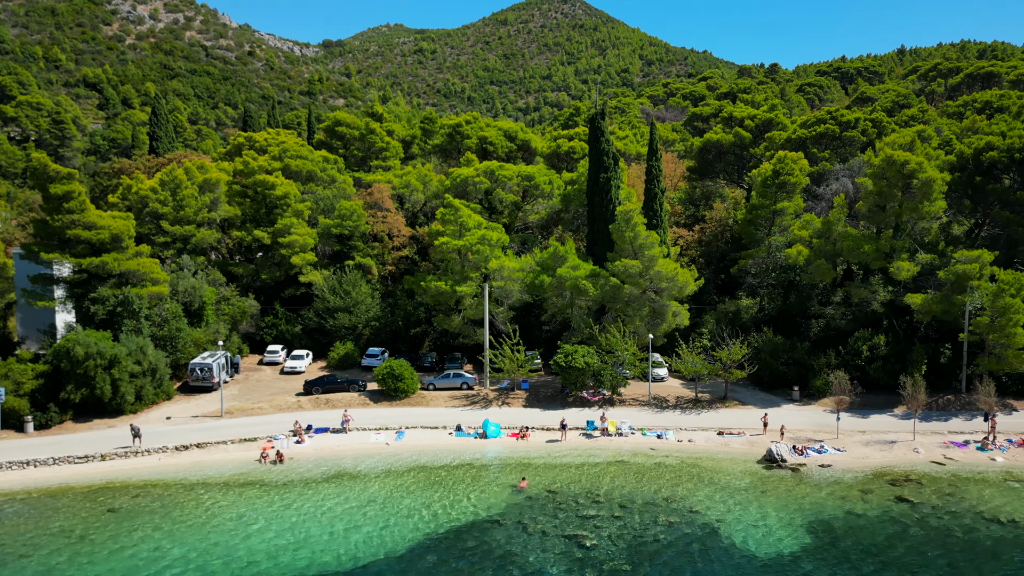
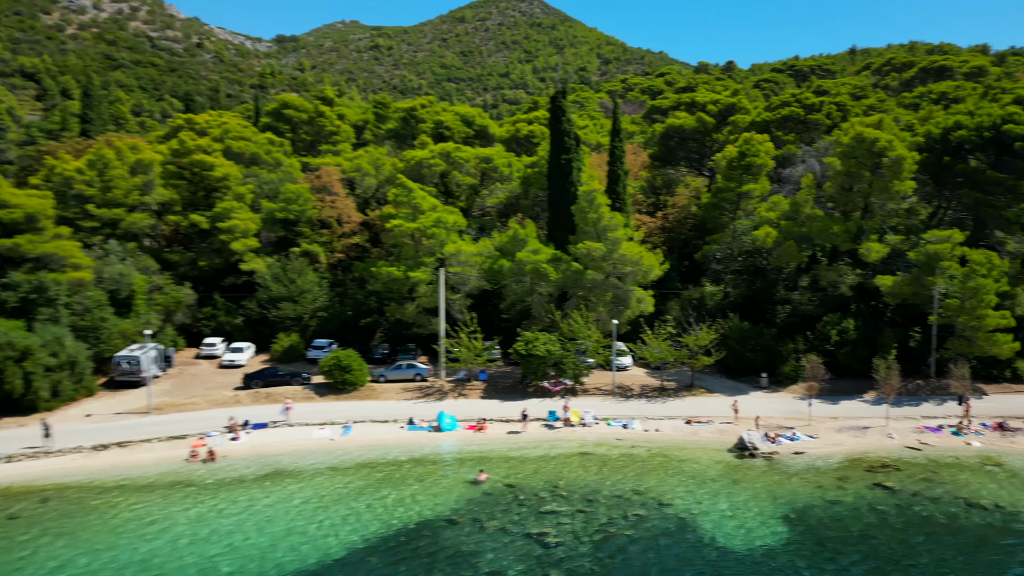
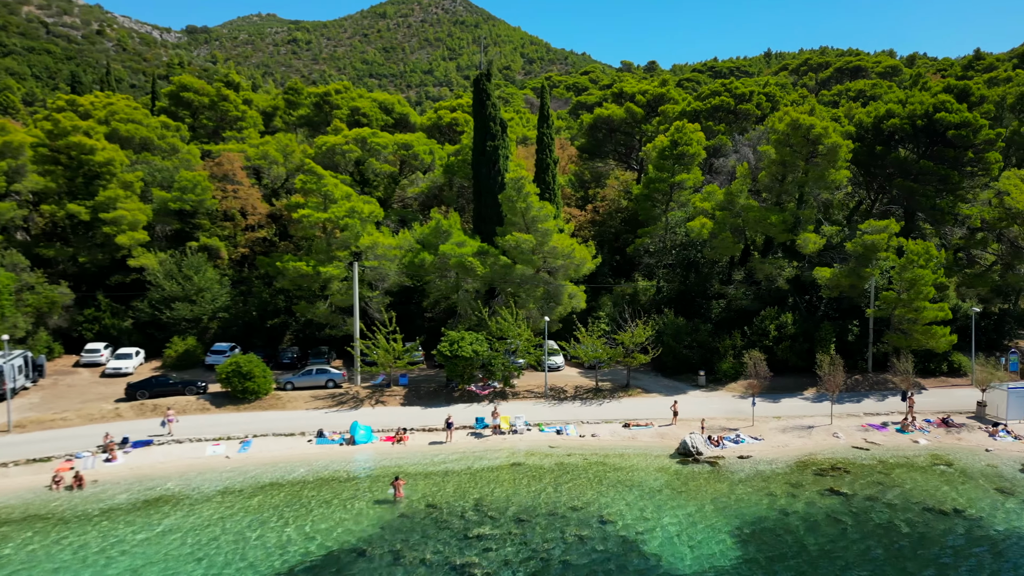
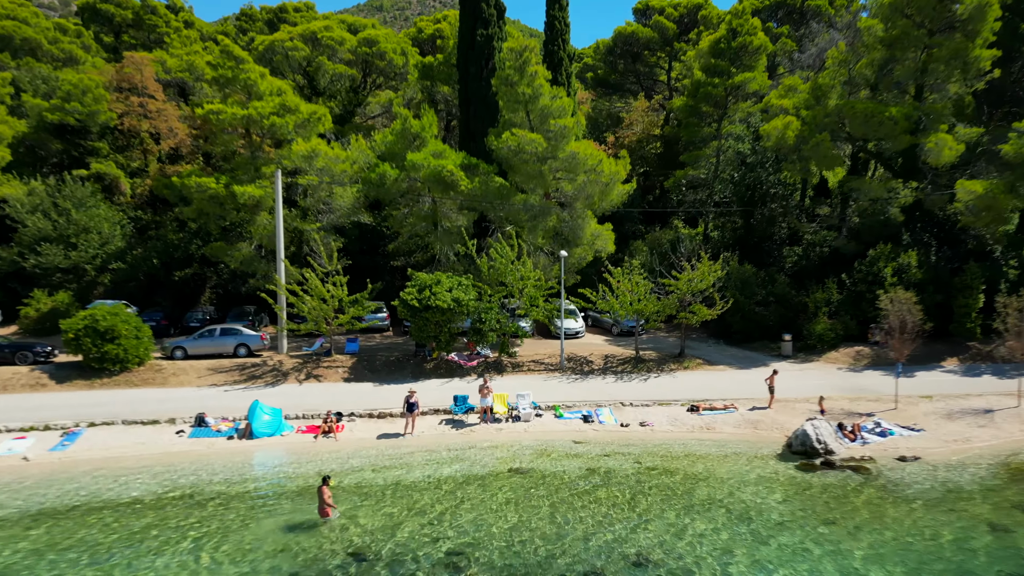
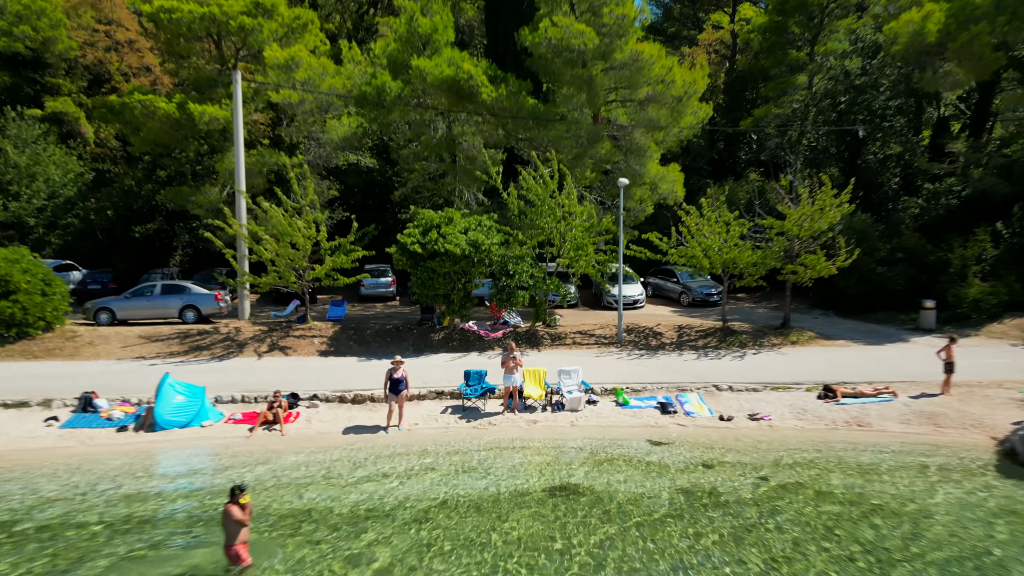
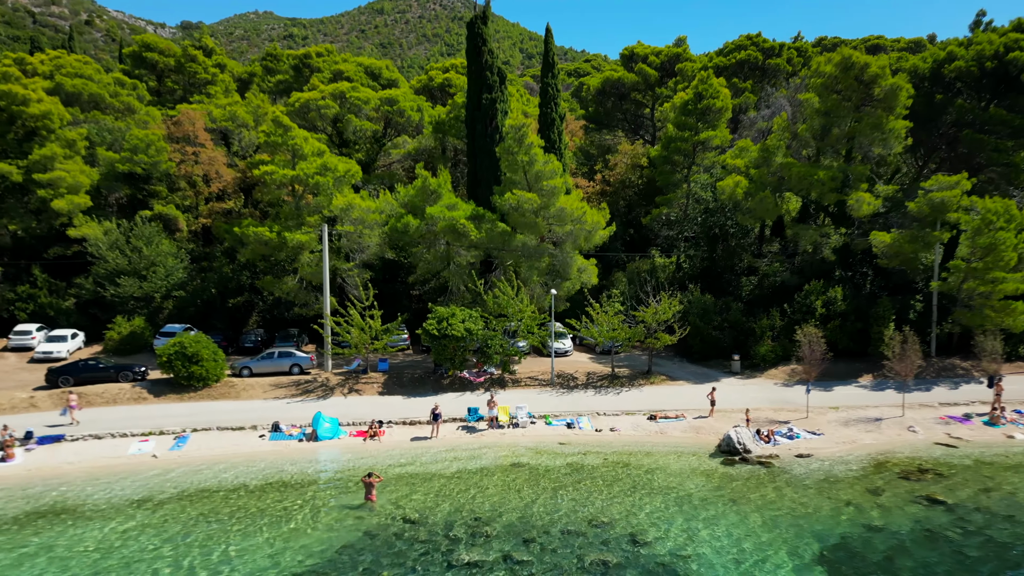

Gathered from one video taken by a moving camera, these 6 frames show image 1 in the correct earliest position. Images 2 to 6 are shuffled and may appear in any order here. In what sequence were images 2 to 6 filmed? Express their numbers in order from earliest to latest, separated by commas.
2, 3, 6, 4, 5
